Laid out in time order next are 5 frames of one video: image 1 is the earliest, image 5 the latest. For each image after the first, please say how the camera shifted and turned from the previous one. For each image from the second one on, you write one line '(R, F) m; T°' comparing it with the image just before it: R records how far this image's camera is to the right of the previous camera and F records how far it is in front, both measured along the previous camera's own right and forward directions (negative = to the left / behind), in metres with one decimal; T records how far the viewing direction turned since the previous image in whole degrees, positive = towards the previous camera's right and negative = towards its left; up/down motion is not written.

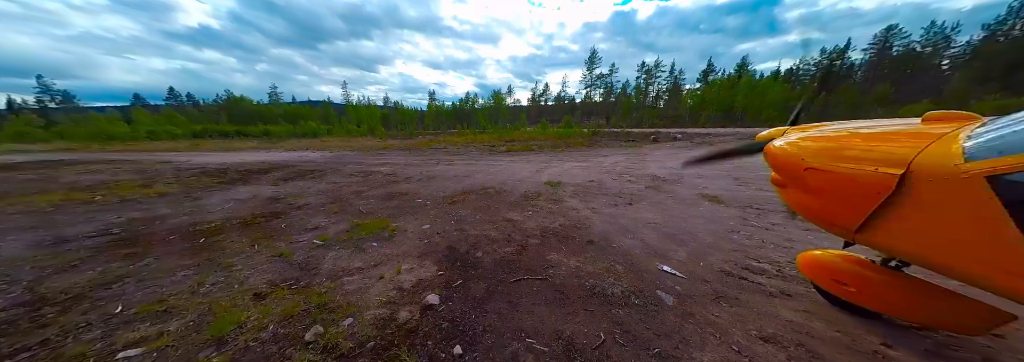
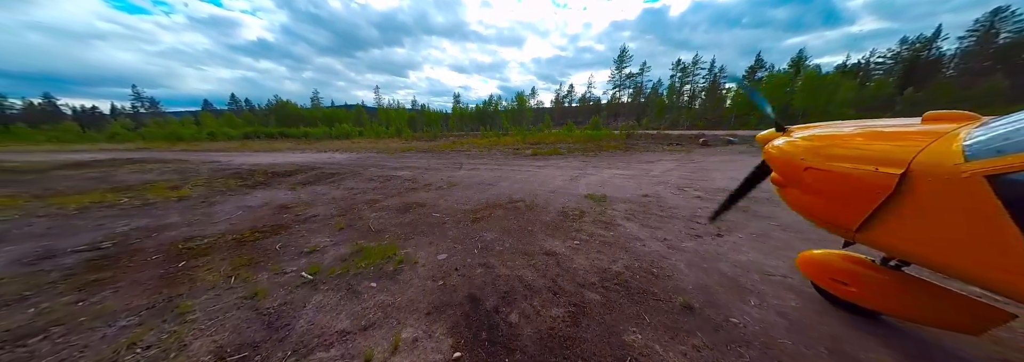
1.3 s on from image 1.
(-0.2, +0.8) m; -5°
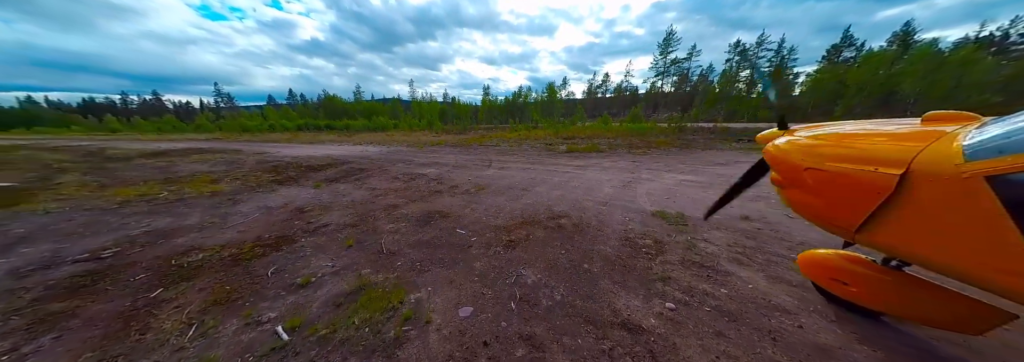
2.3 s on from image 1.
(-0.2, +0.8) m; -7°
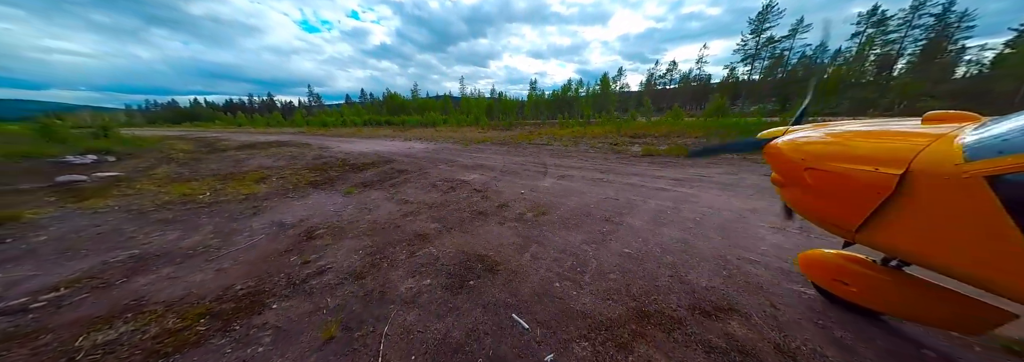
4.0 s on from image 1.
(-0.5, +1.5) m; -10°
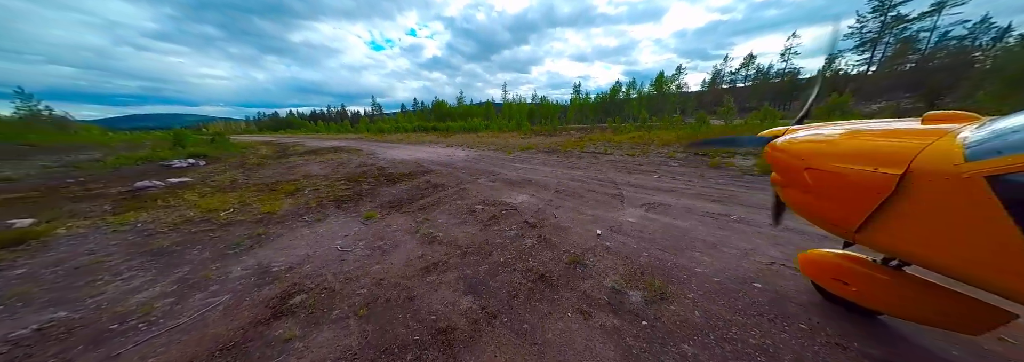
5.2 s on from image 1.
(-0.4, +1.4) m; -9°
